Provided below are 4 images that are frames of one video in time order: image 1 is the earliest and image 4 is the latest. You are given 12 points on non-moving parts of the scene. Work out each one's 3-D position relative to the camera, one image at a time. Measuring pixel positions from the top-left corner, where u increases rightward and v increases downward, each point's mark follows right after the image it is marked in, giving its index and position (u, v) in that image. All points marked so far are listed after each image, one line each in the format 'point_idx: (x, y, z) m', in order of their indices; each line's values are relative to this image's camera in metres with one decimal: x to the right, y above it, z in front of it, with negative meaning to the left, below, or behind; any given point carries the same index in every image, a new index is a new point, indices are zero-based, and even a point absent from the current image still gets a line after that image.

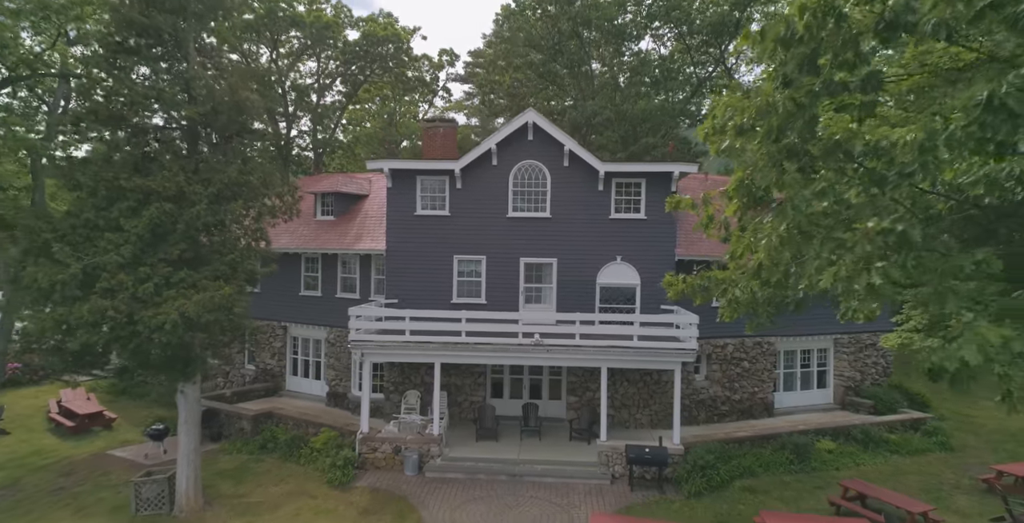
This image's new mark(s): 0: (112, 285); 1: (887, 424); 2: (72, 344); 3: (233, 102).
0: (-7.4, -0.4, +10.7) m
1: (+11.3, -4.9, +17.1) m
2: (-8.0, -1.5, +10.3) m
3: (-5.9, +3.4, +12.1) m
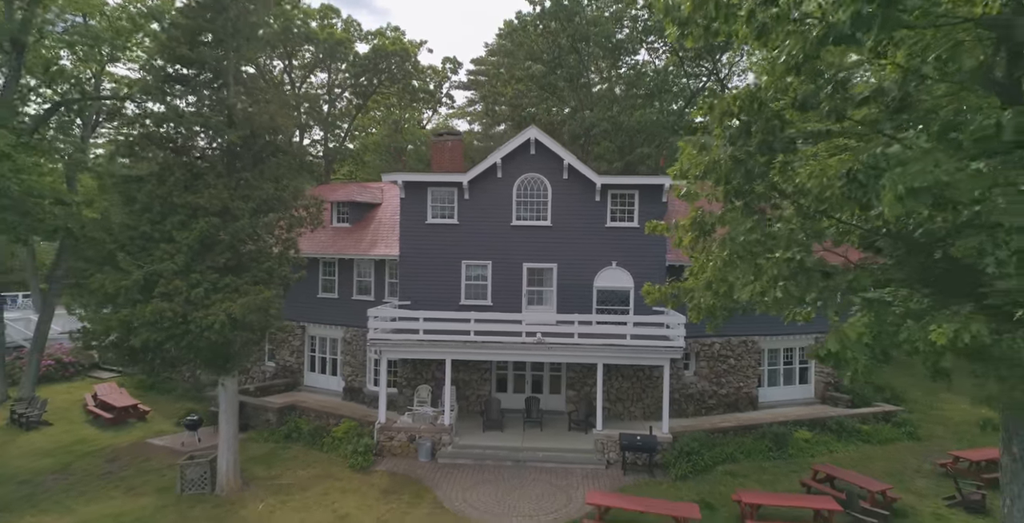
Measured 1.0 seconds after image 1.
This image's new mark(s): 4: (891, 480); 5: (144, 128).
0: (-7.3, -0.6, +12.2) m
1: (+11.4, -5.1, +18.6) m
2: (-7.8, -1.7, +11.8) m
3: (-5.8, +3.2, +13.6) m
4: (+10.0, -5.7, +14.9) m
5: (-8.4, +3.0, +13.0) m
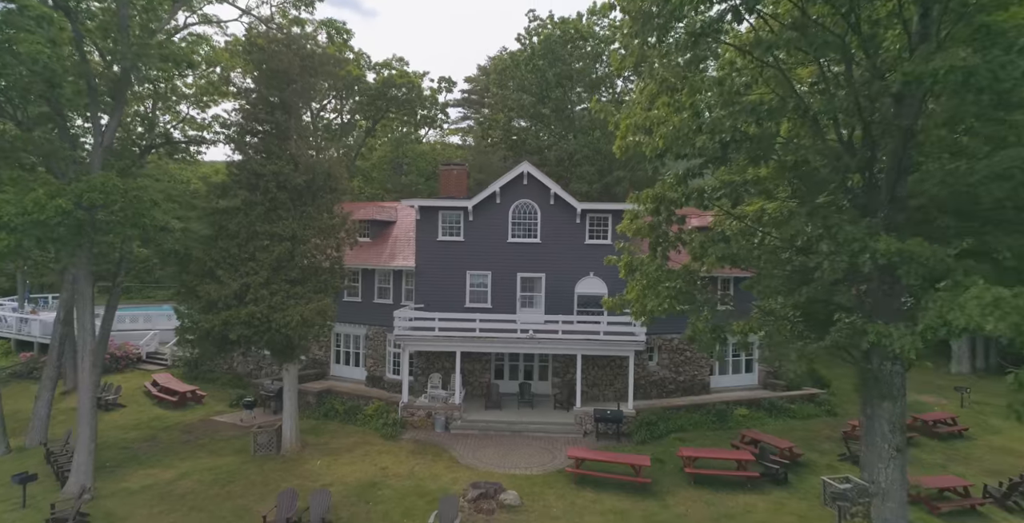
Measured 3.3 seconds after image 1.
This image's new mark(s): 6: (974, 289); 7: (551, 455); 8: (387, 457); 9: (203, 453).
0: (-7.3, -1.0, +16.2) m
1: (+11.3, -5.5, +23.1) m
2: (-7.8, -2.1, +15.8) m
3: (-5.8, +2.8, +17.6) m
4: (+9.9, -6.2, +19.4) m
5: (-8.4, +2.6, +17.0) m
6: (+4.9, -0.3, +6.1) m
7: (+1.2, -6.1, +17.9) m
8: (-3.9, -6.1, +17.7) m
9: (-9.8, -6.1, +18.0) m
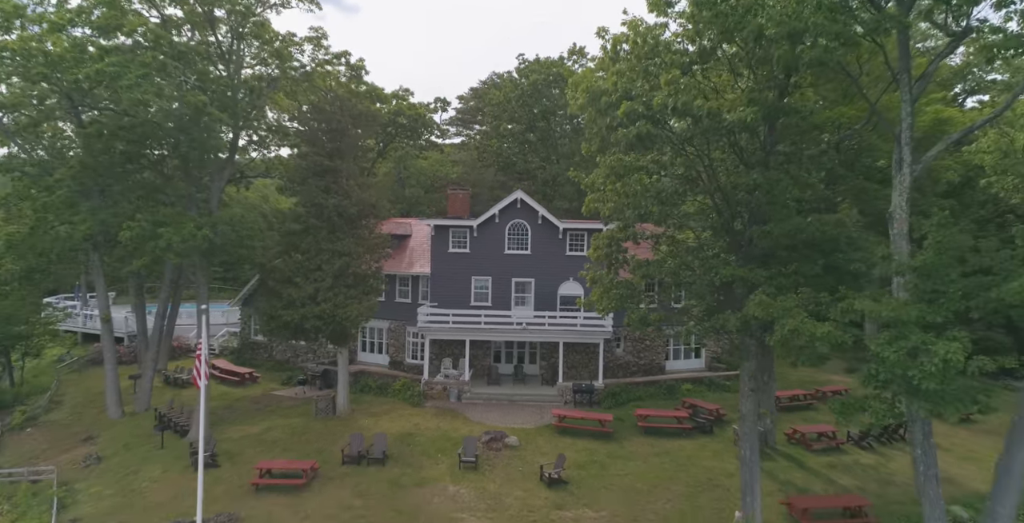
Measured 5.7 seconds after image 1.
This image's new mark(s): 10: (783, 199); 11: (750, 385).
0: (-7.3, -1.4, +21.9) m
1: (+11.0, -6.0, +29.4) m
2: (-7.8, -2.4, +21.5) m
3: (-5.8, +2.4, +23.4) m
4: (+9.8, -6.6, +25.6) m
5: (-8.4, +2.3, +22.6) m
6: (+5.3, -0.8, +12.3) m
7: (+1.2, -6.5, +23.9) m
8: (-3.9, -6.5, +23.5) m
9: (-9.9, -6.5, +23.7) m
10: (+6.4, +1.5, +13.3) m
11: (+6.5, -3.4, +15.5) m
